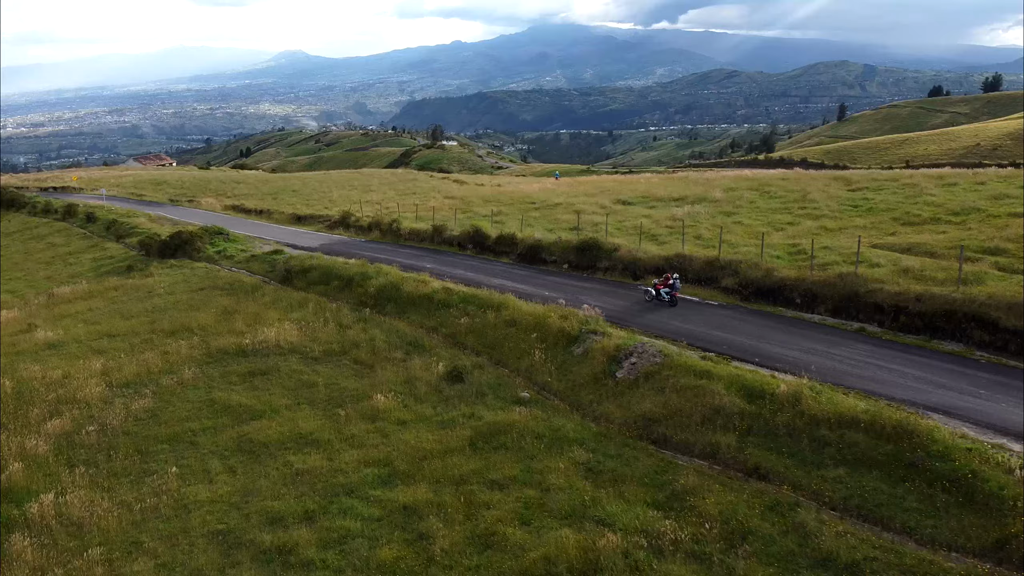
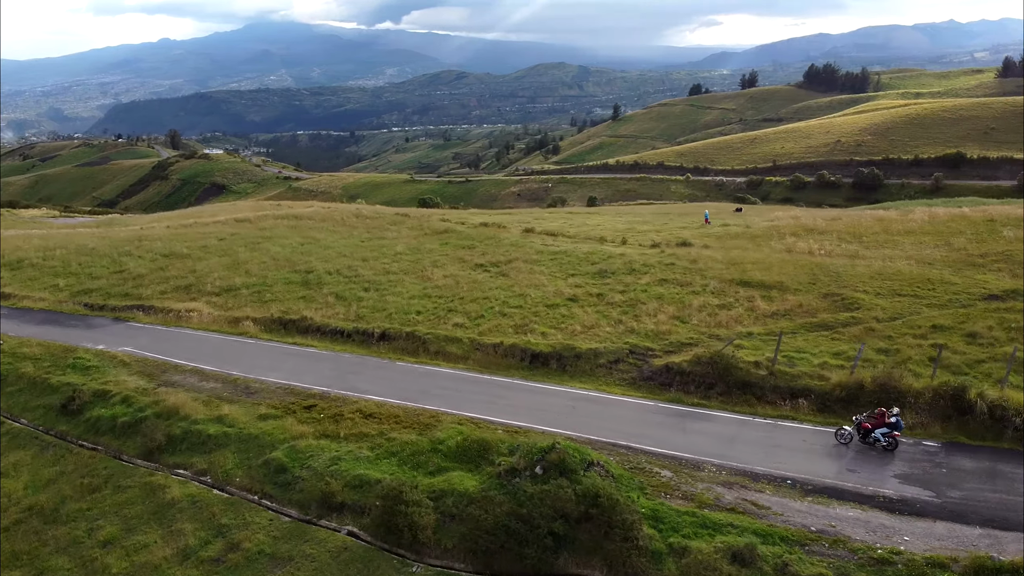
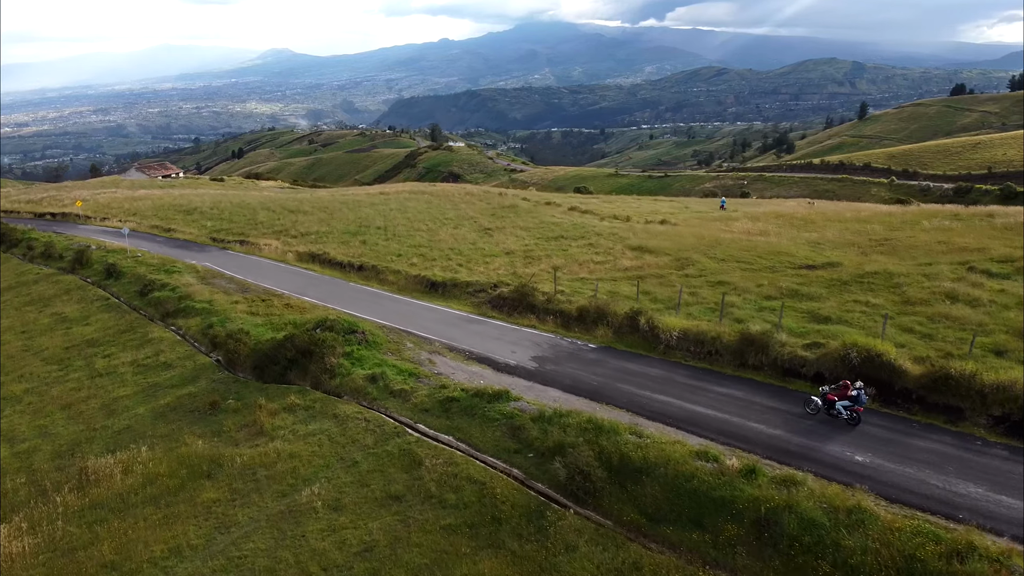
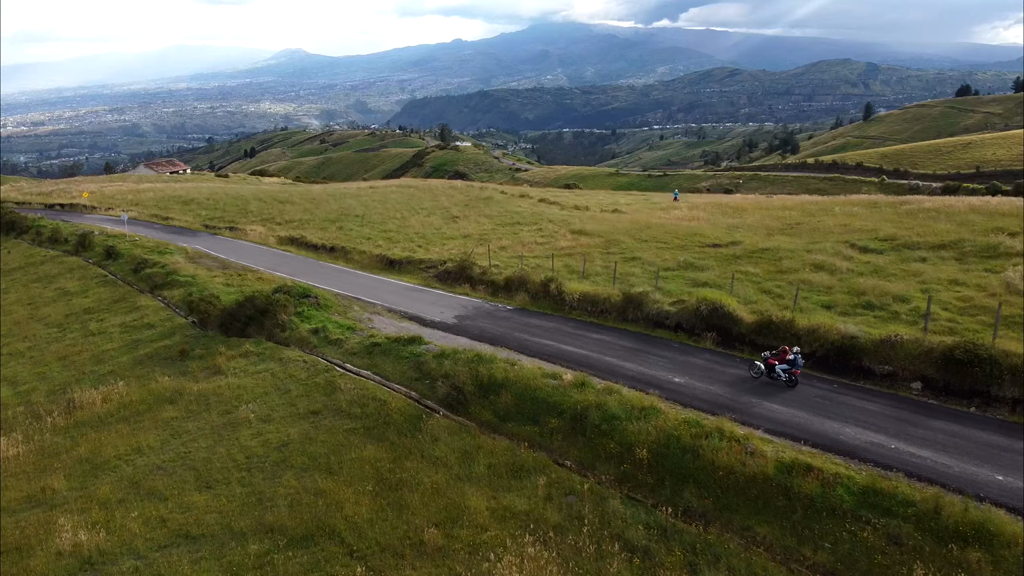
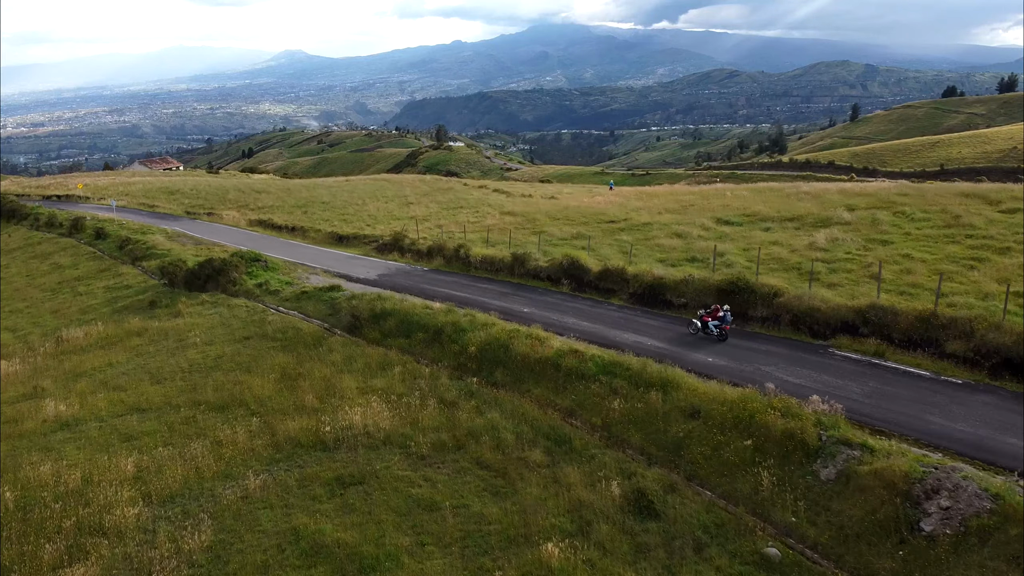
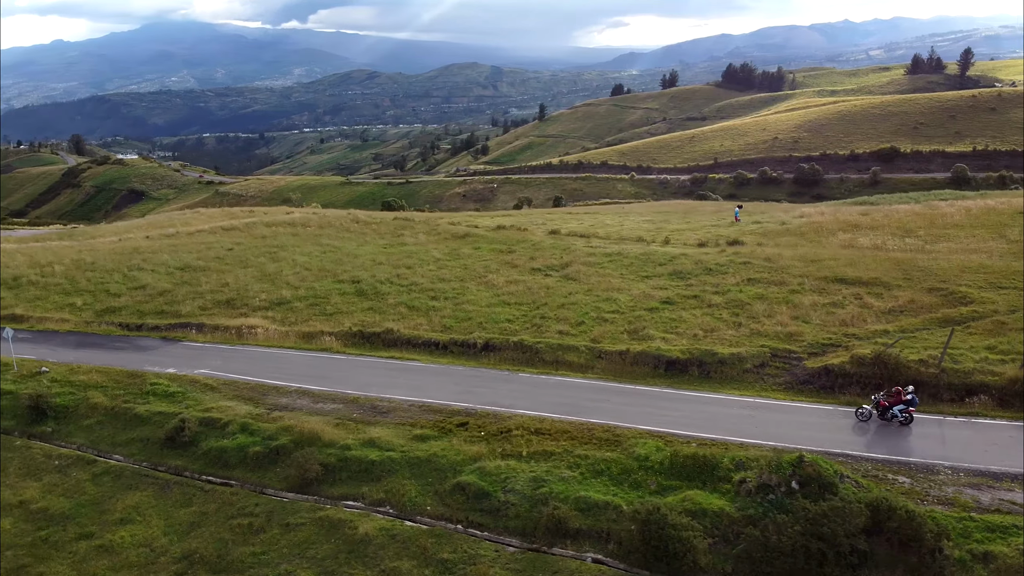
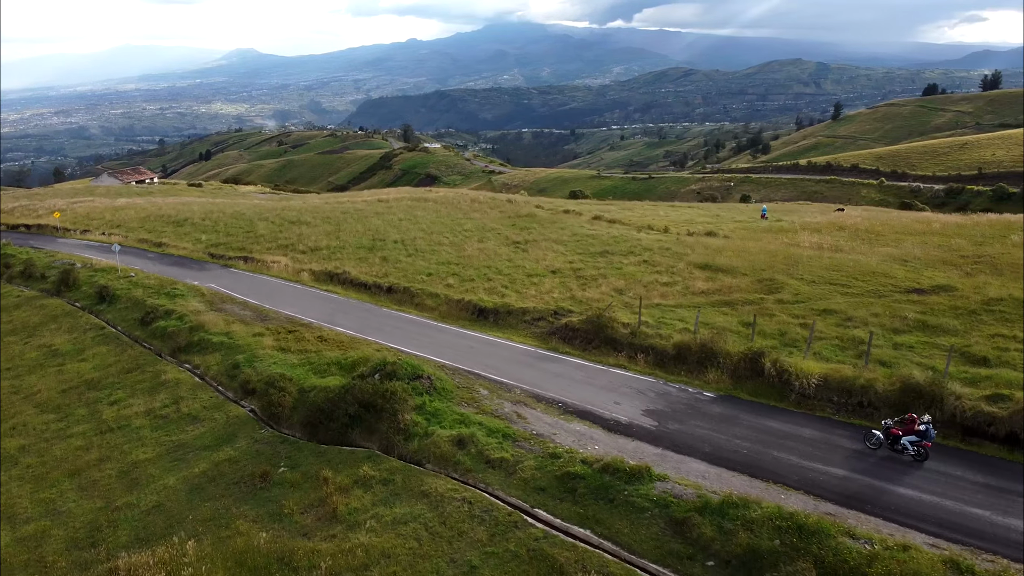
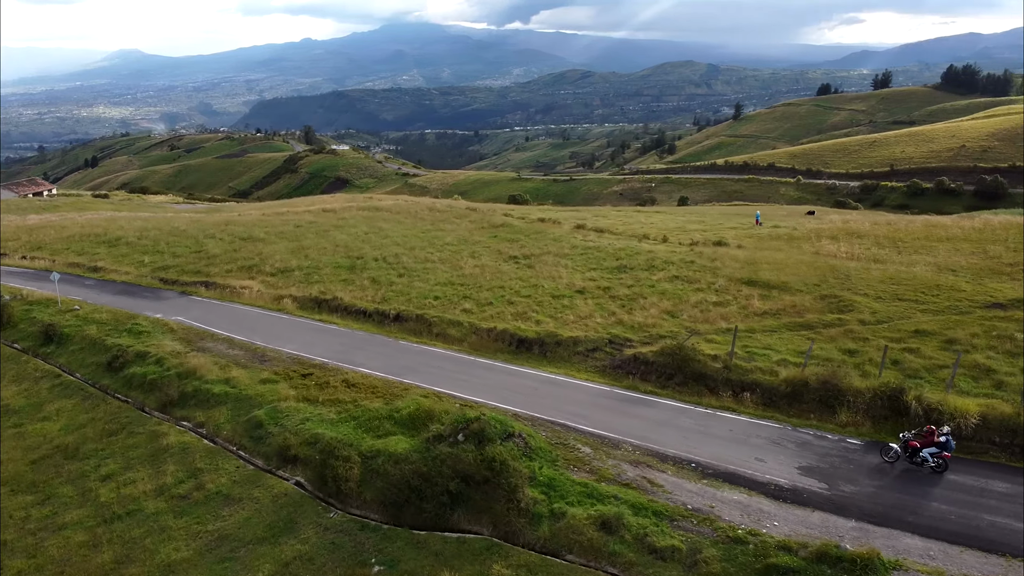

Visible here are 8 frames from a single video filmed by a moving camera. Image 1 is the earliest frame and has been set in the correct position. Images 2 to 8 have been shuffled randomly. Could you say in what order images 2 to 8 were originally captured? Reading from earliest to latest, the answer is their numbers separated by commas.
5, 4, 3, 7, 8, 2, 6
